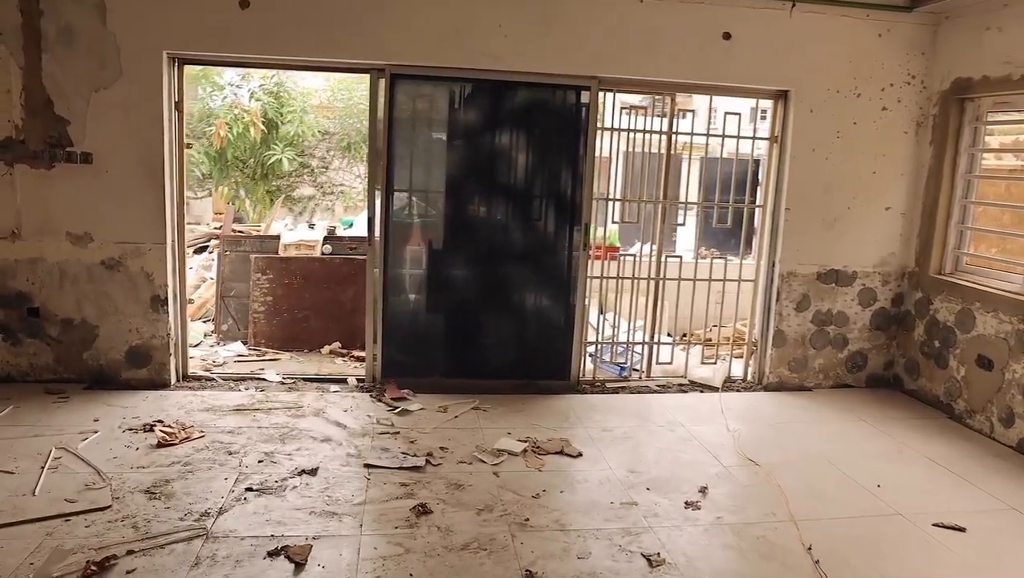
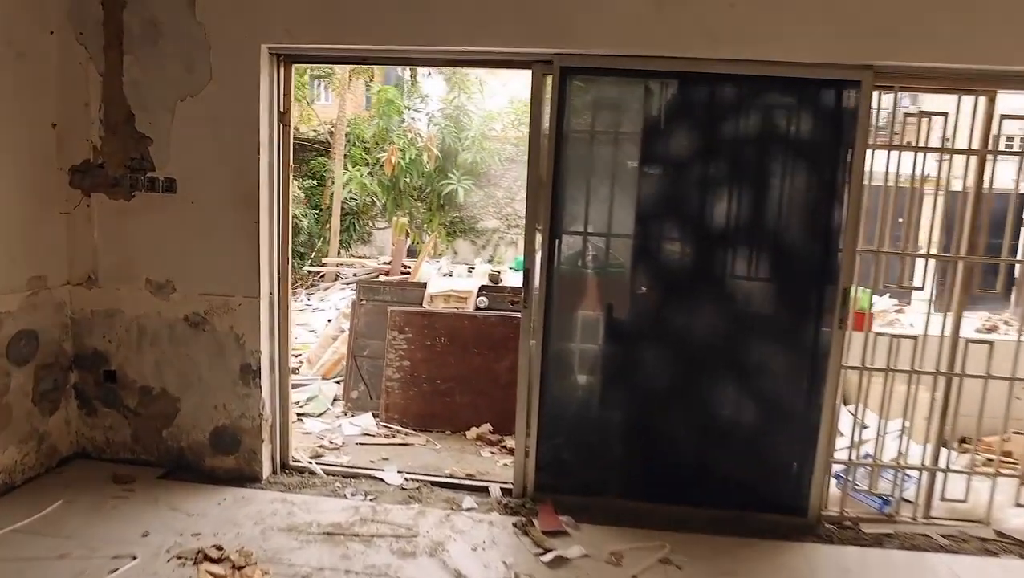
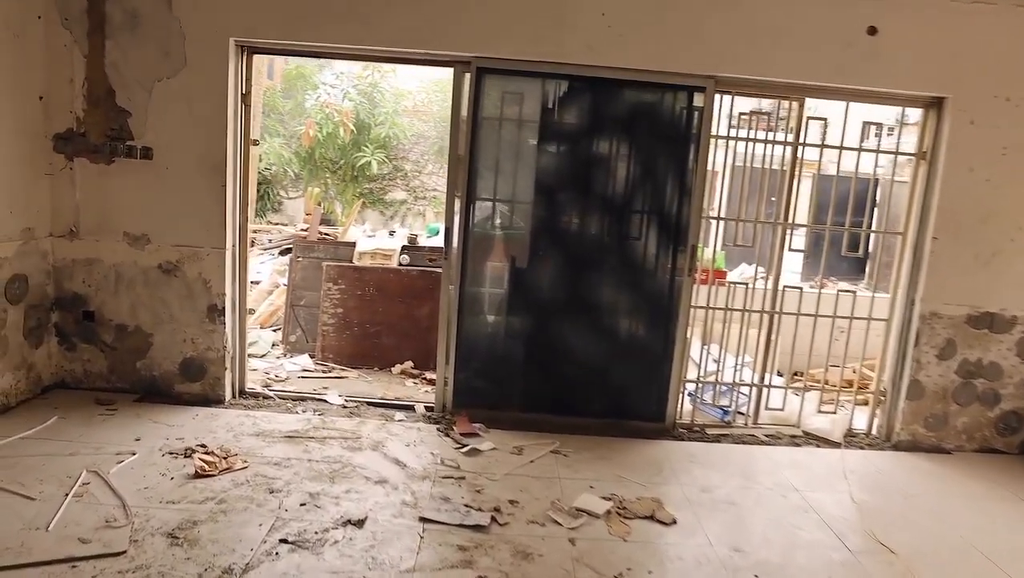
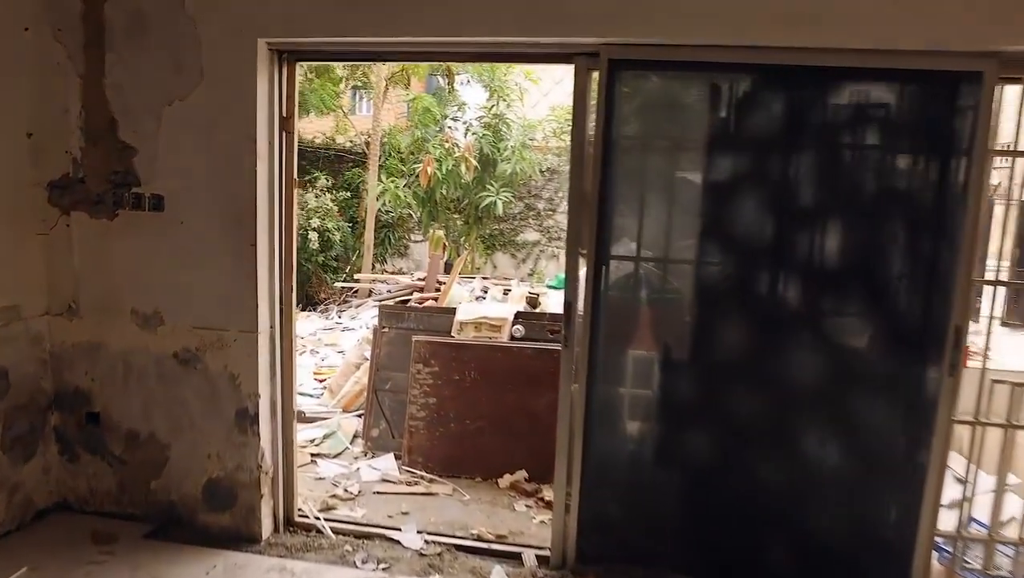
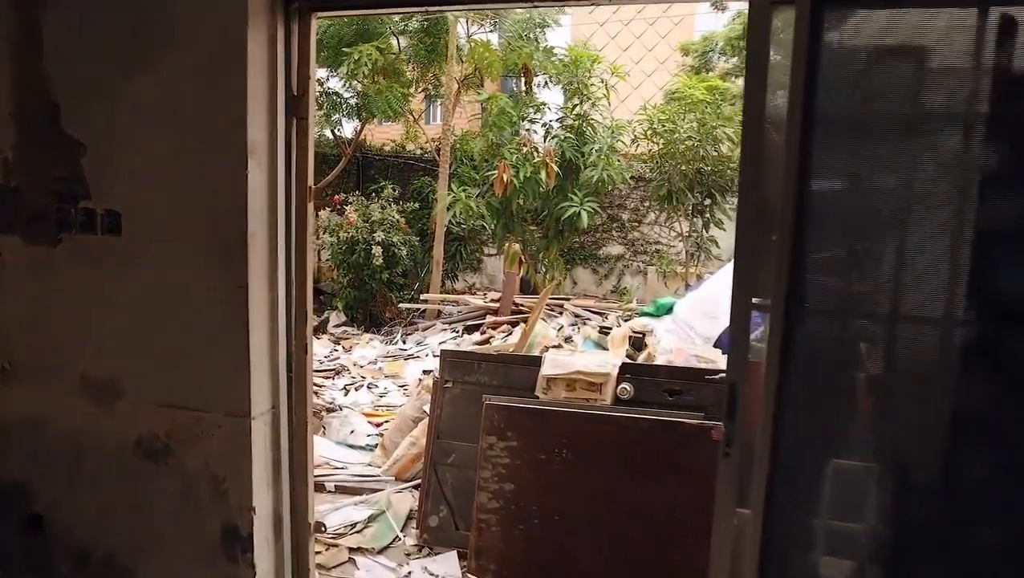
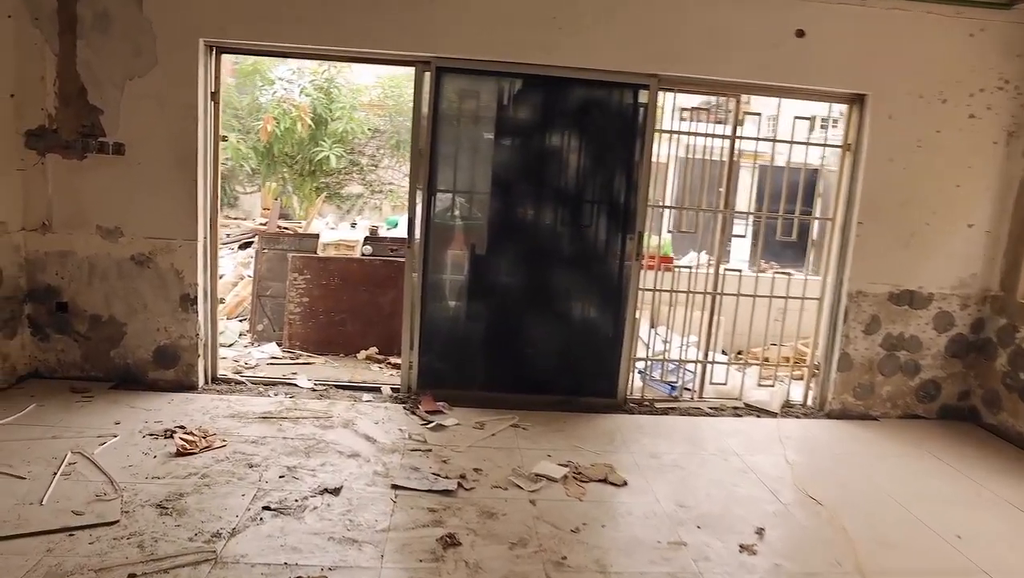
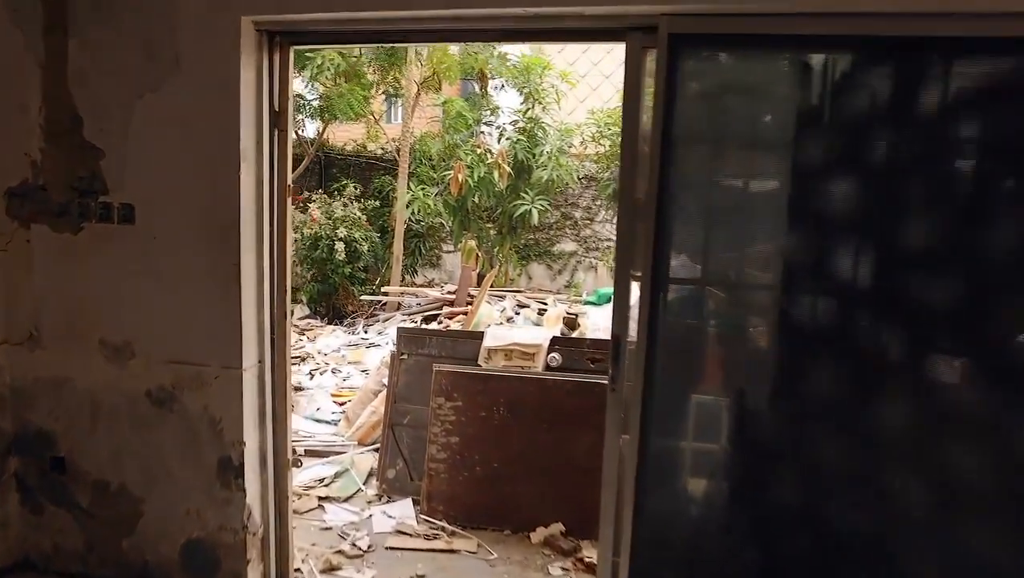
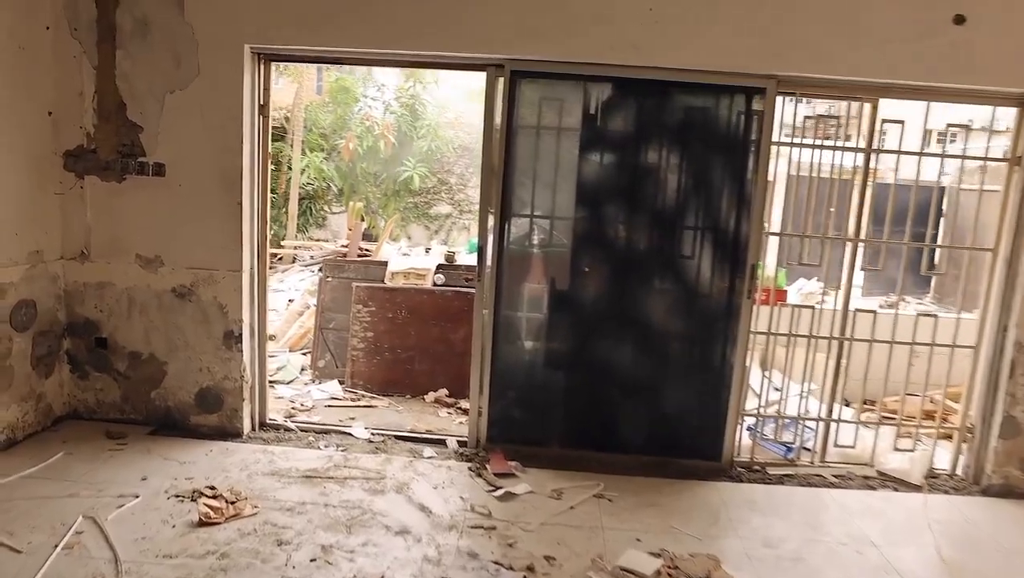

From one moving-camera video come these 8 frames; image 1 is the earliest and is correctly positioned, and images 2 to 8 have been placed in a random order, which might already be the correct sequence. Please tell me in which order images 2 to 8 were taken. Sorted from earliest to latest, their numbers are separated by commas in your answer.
6, 3, 8, 2, 4, 7, 5
